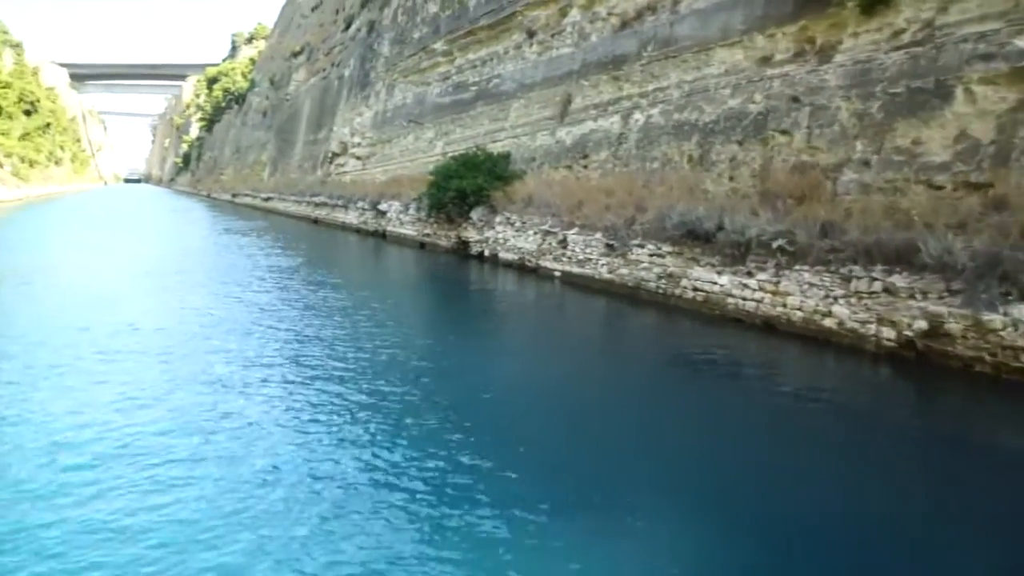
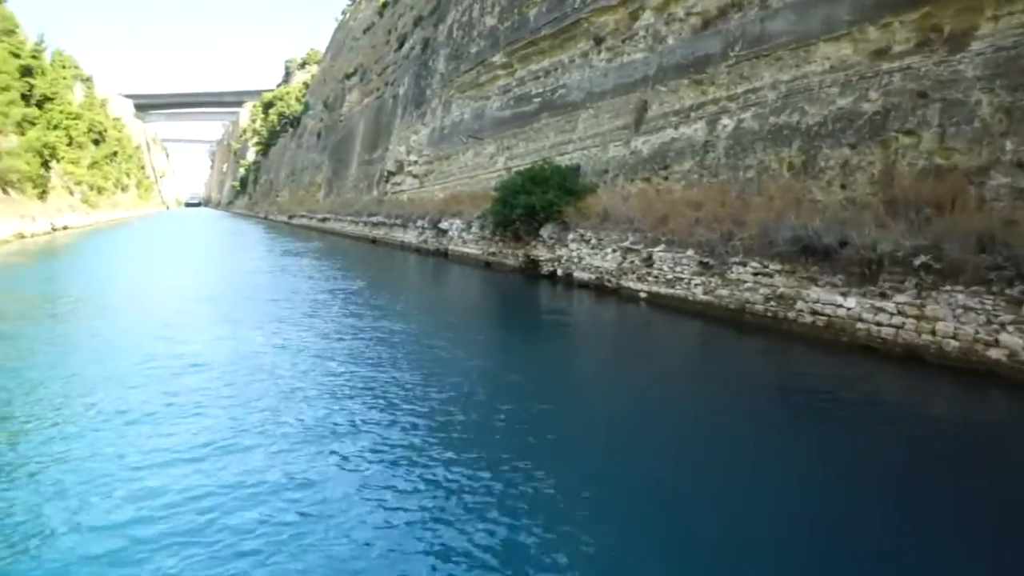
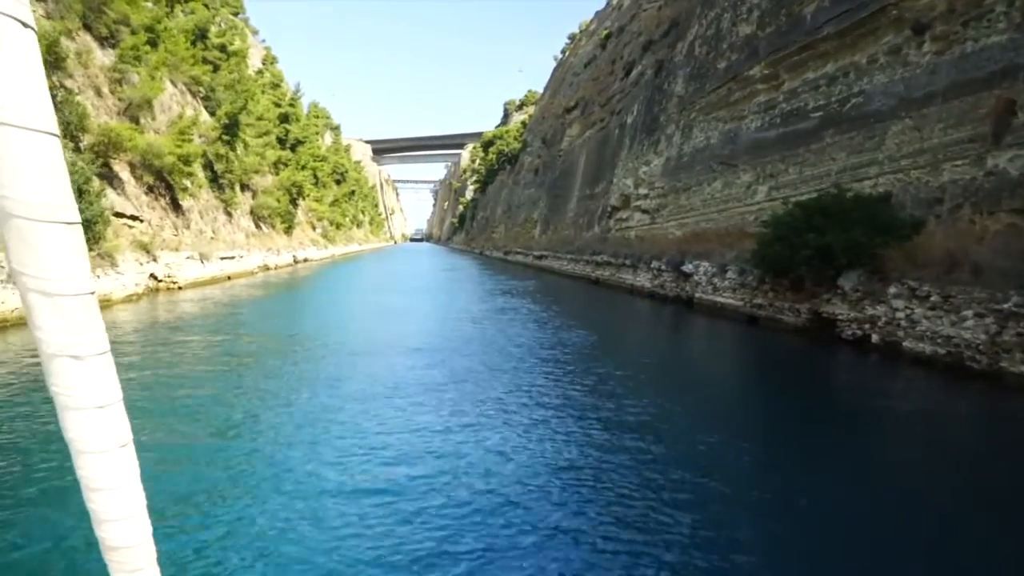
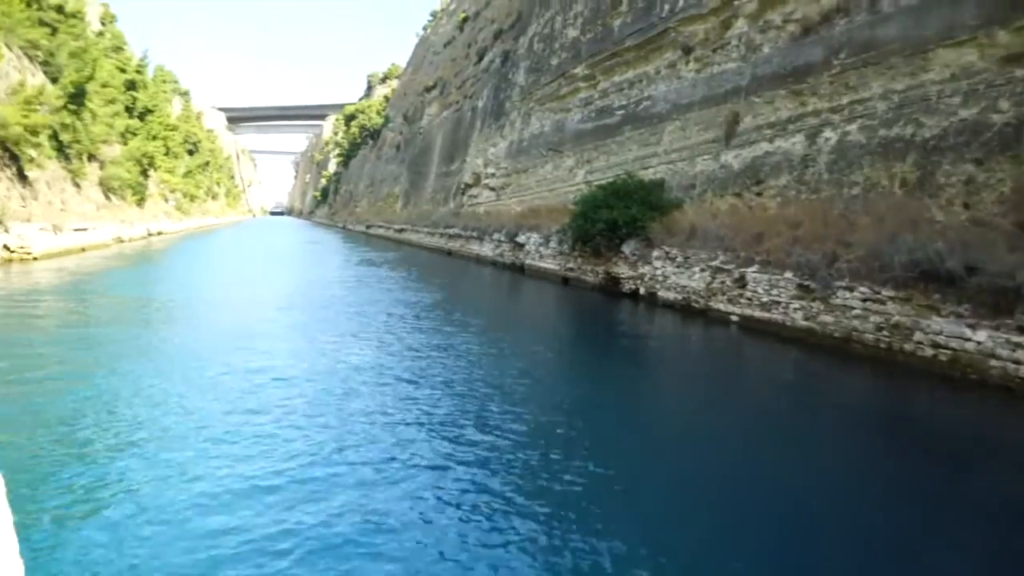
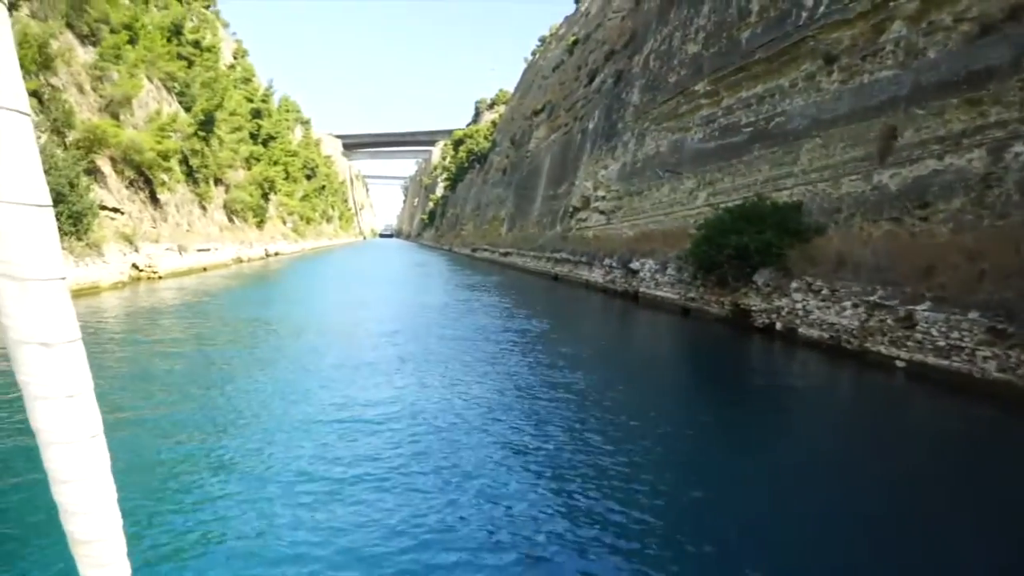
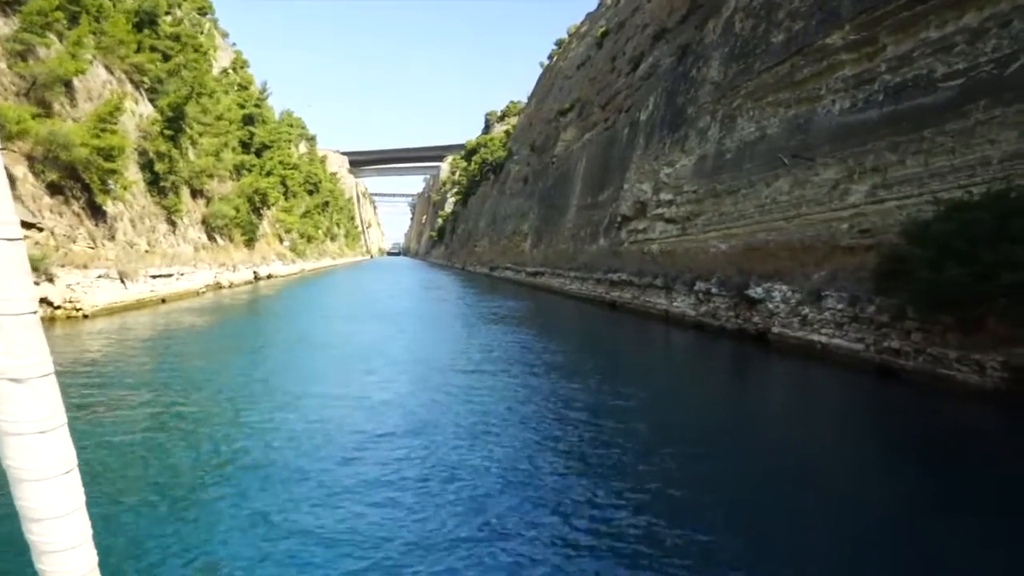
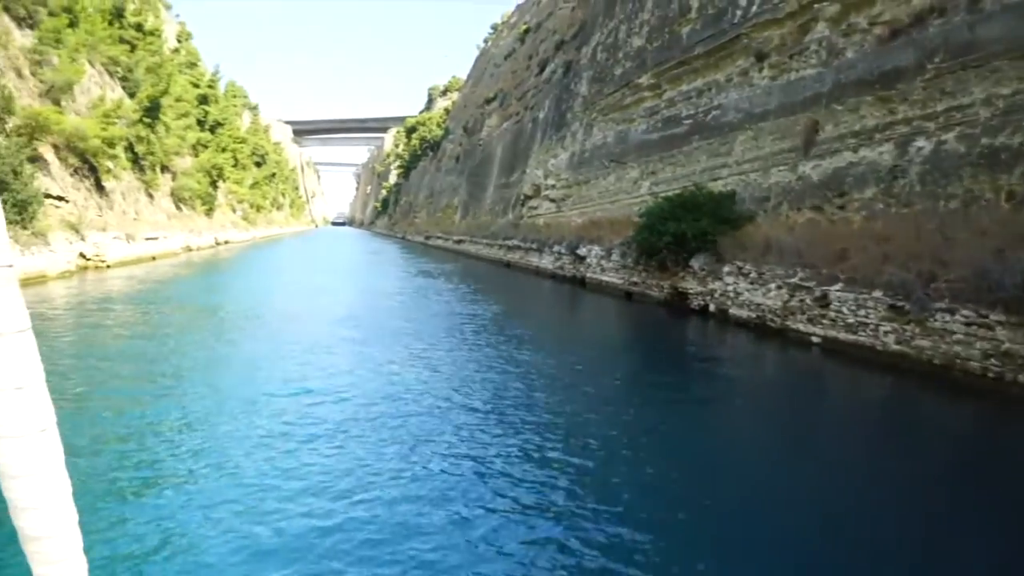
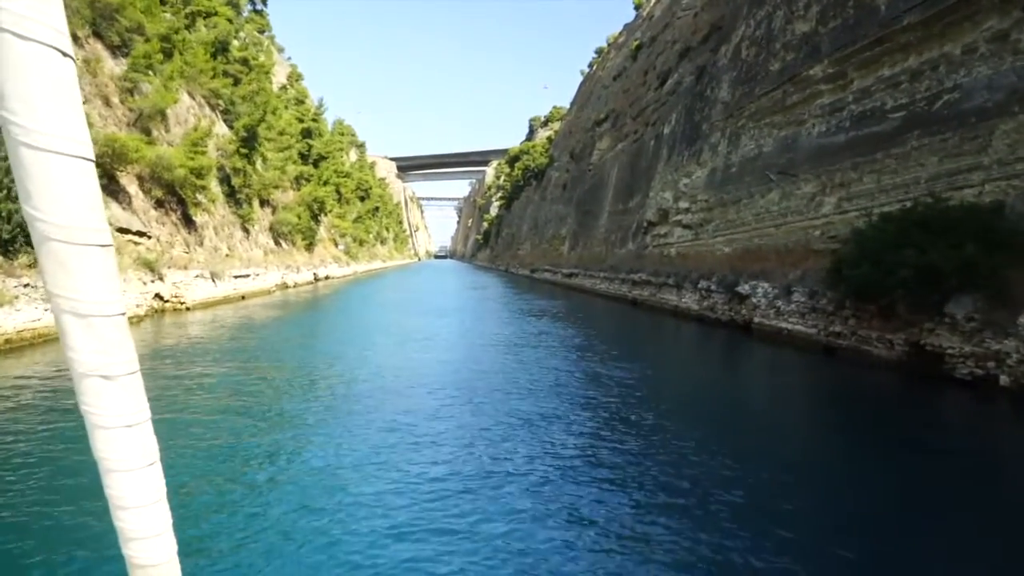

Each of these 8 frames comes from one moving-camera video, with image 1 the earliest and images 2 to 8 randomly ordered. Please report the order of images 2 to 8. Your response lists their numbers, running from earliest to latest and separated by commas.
2, 4, 7, 5, 3, 8, 6
